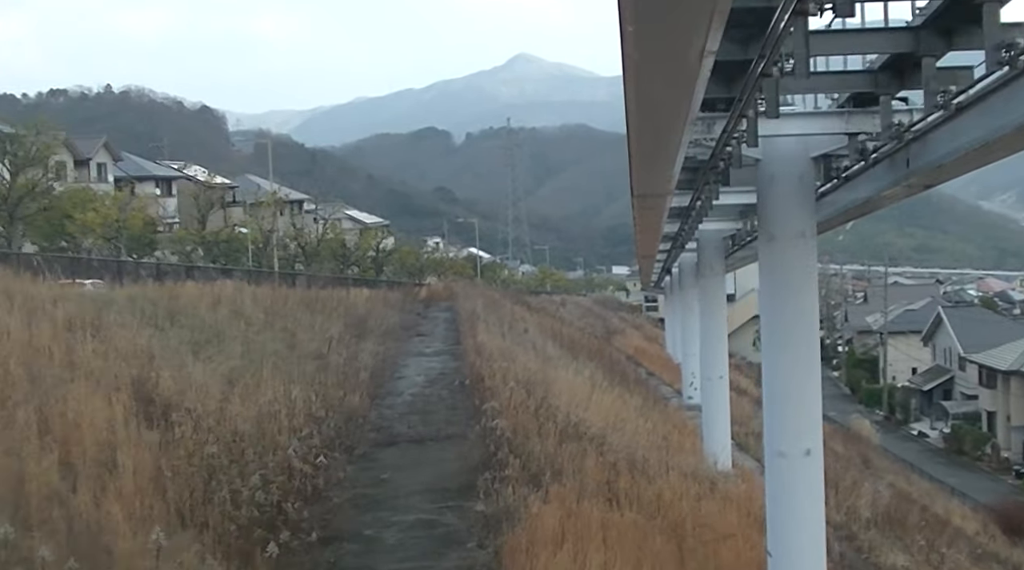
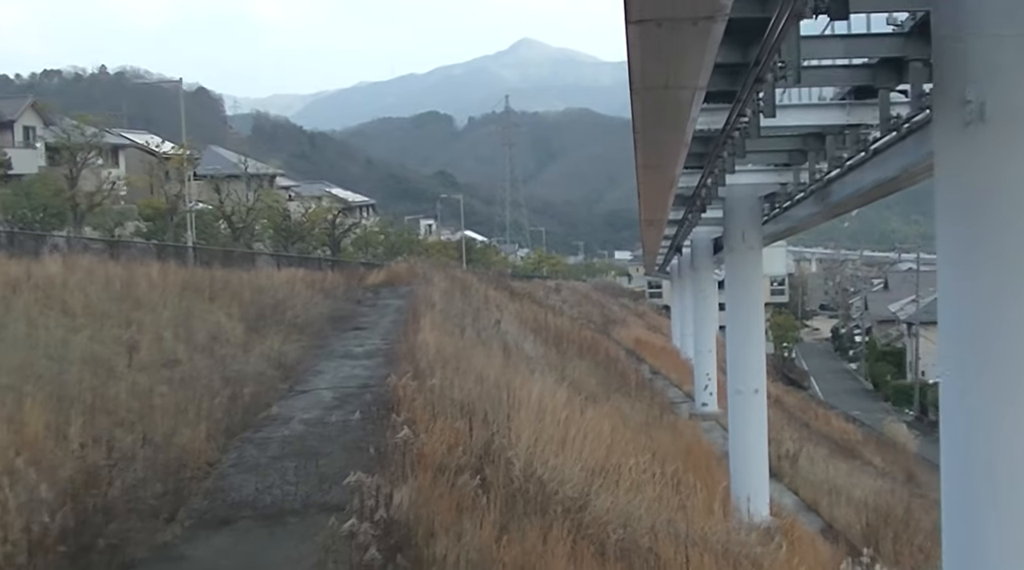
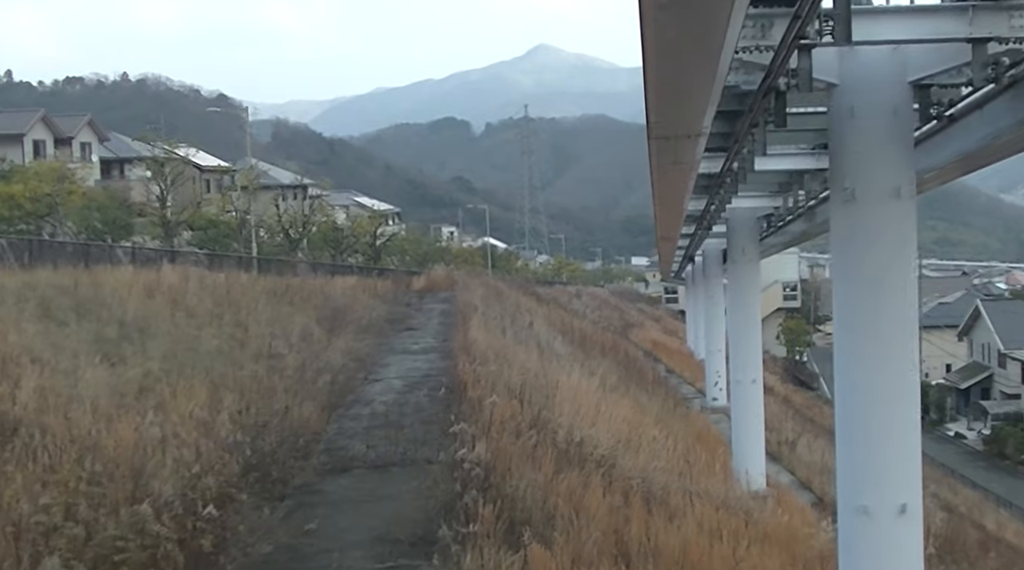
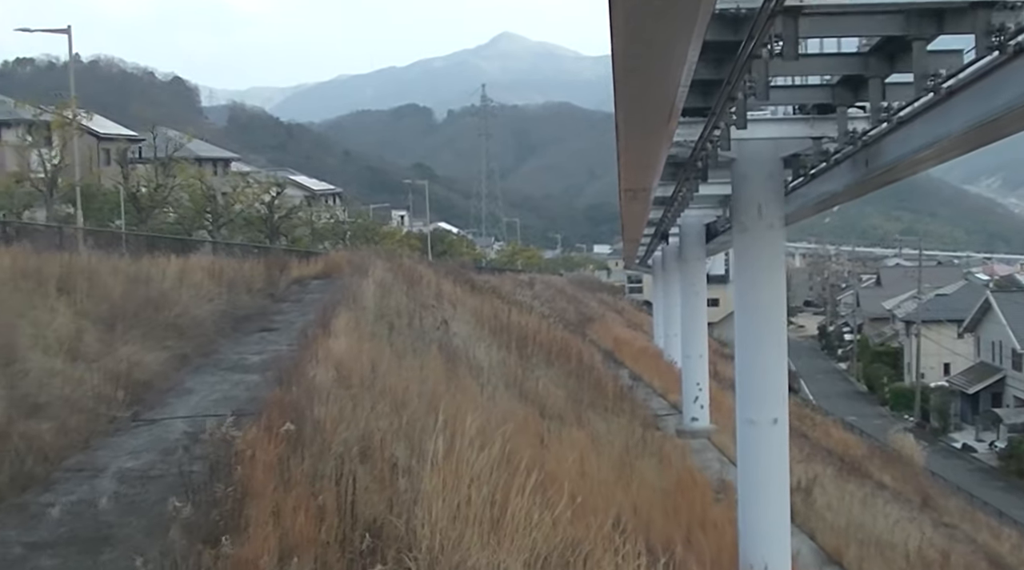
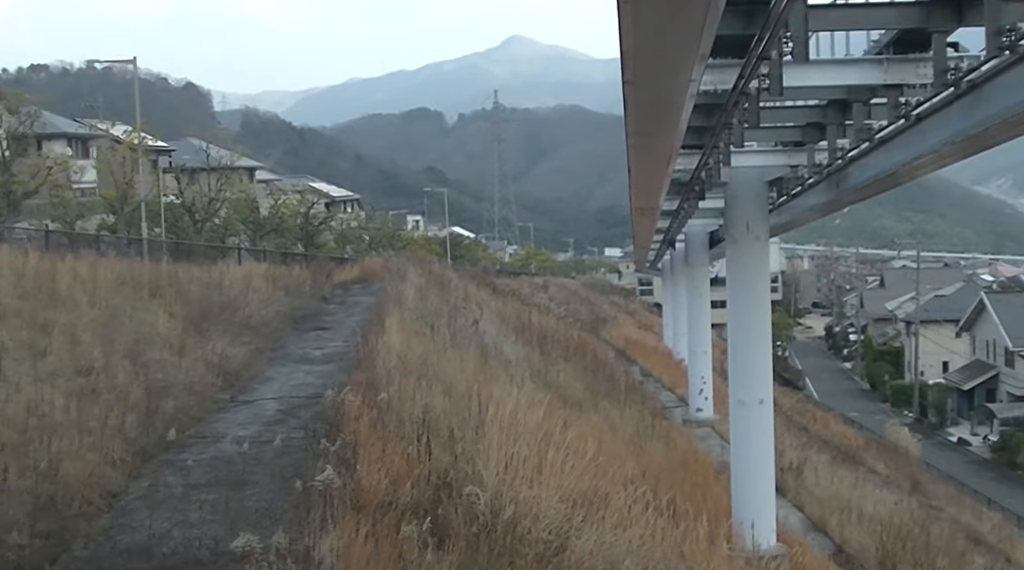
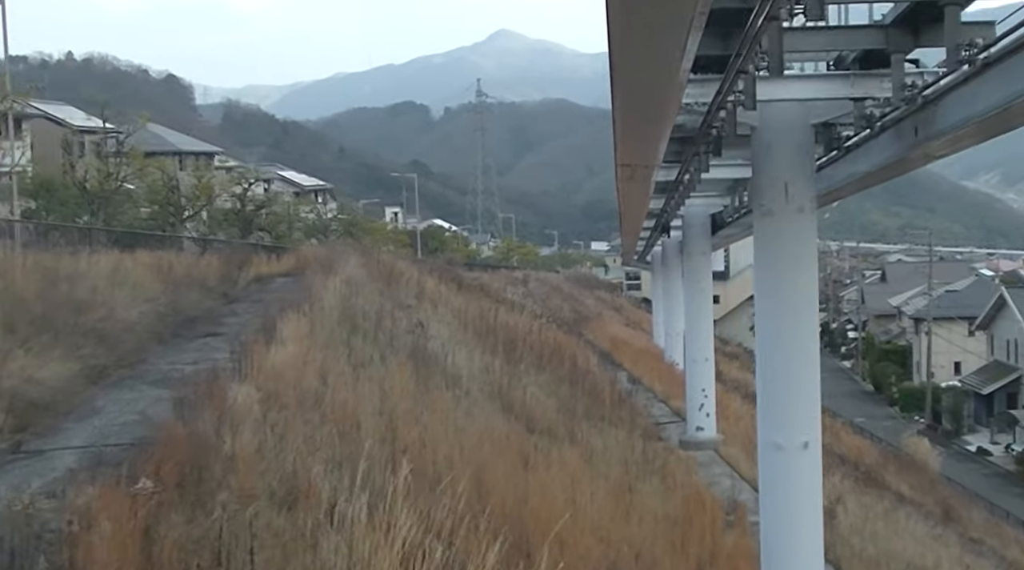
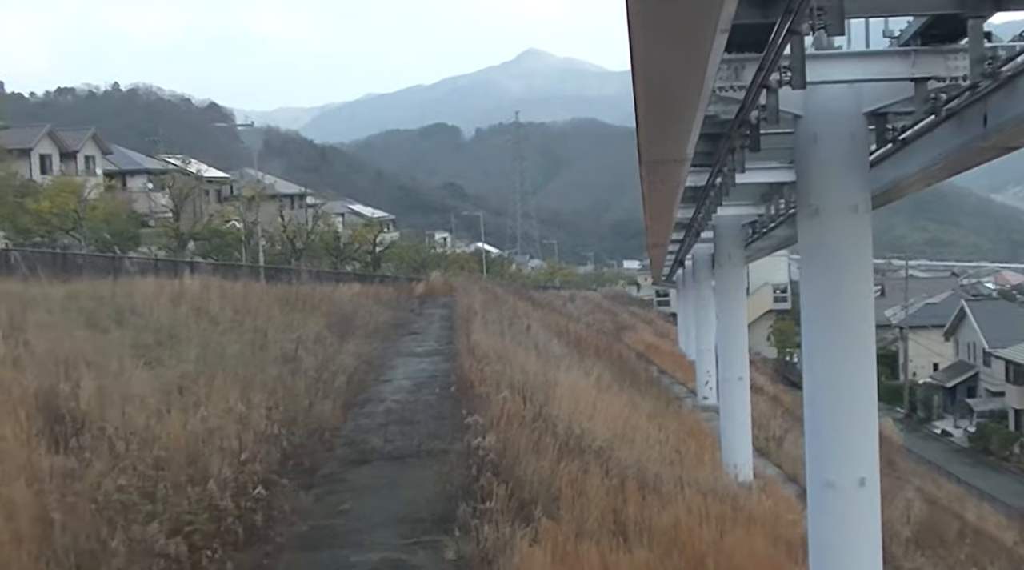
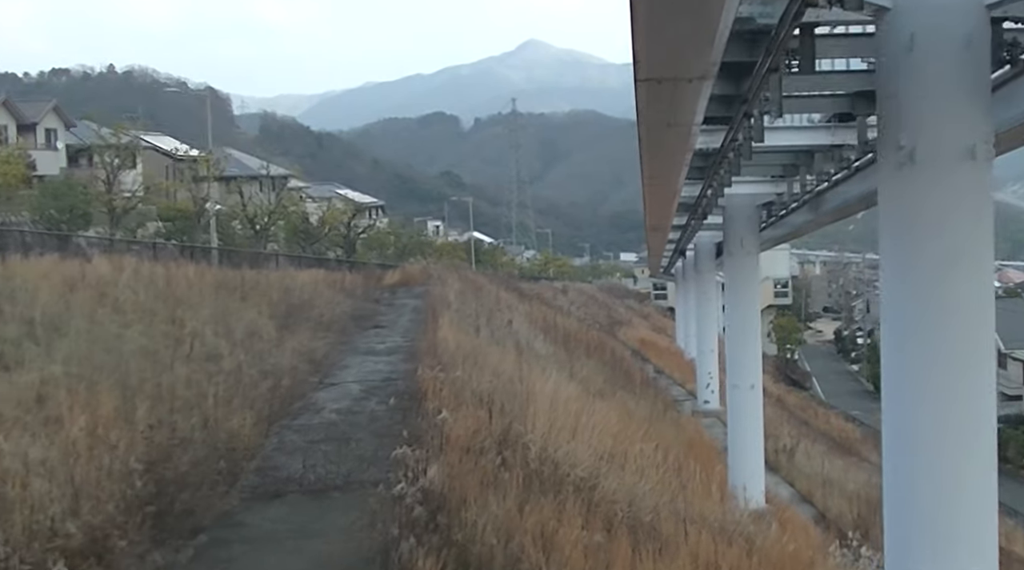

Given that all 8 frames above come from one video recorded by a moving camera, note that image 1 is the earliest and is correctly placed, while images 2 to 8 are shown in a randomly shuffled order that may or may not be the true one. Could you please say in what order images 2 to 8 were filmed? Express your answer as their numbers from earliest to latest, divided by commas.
7, 3, 8, 2, 5, 4, 6
